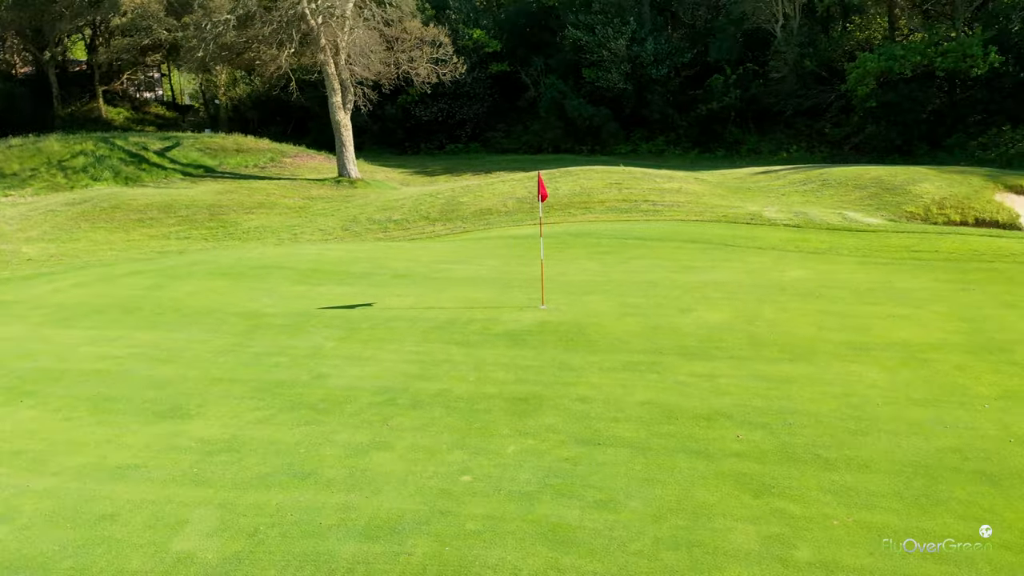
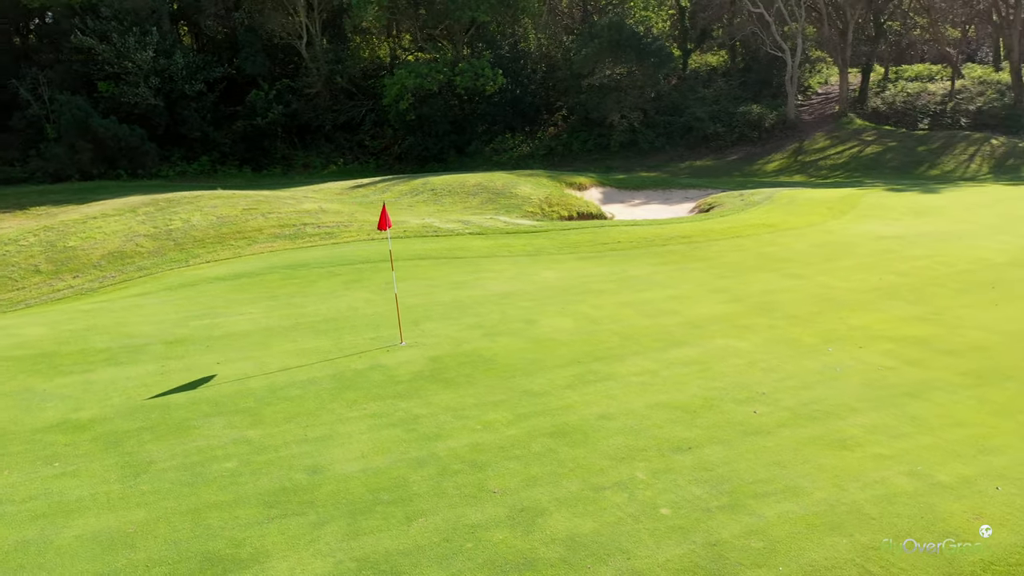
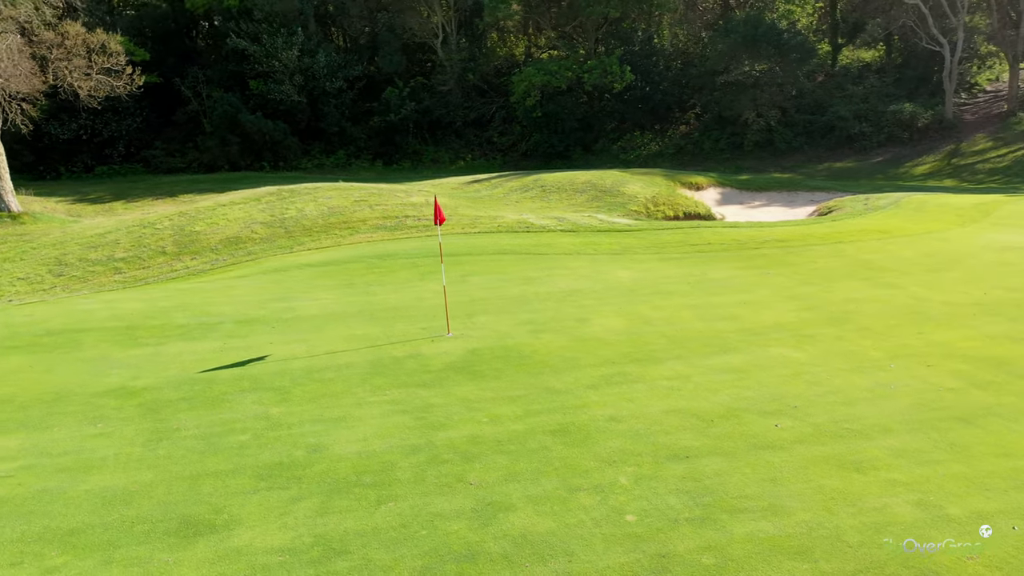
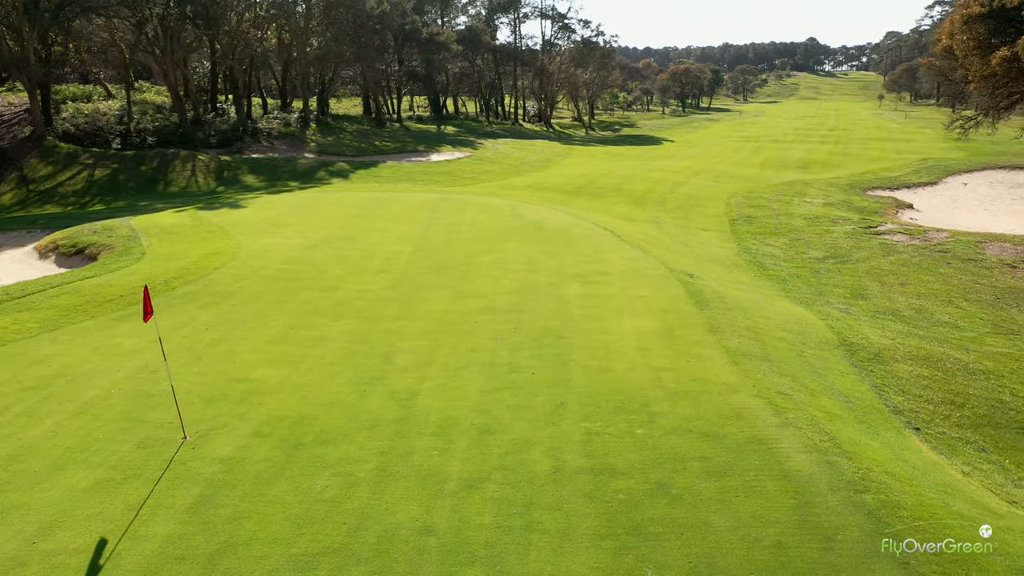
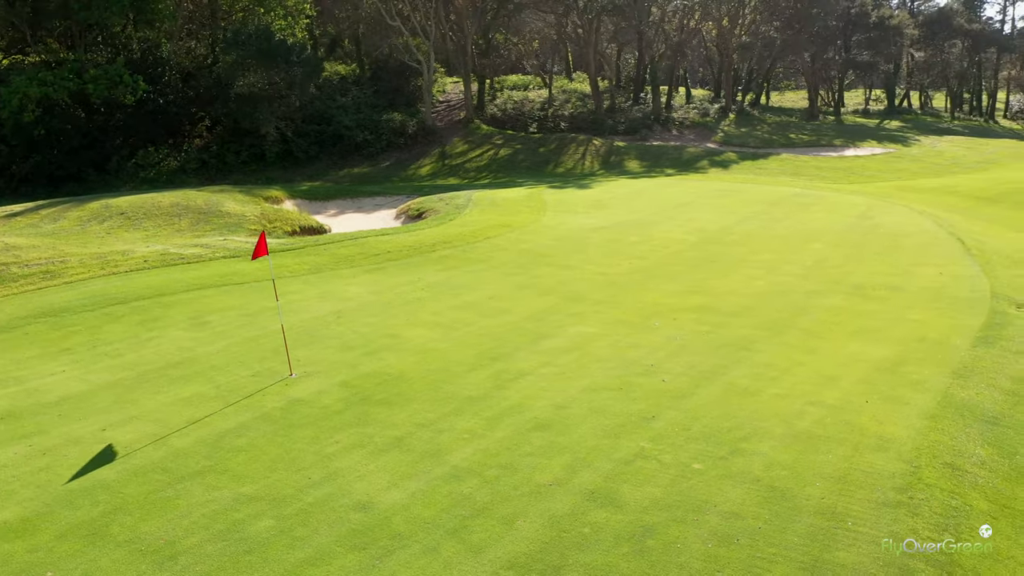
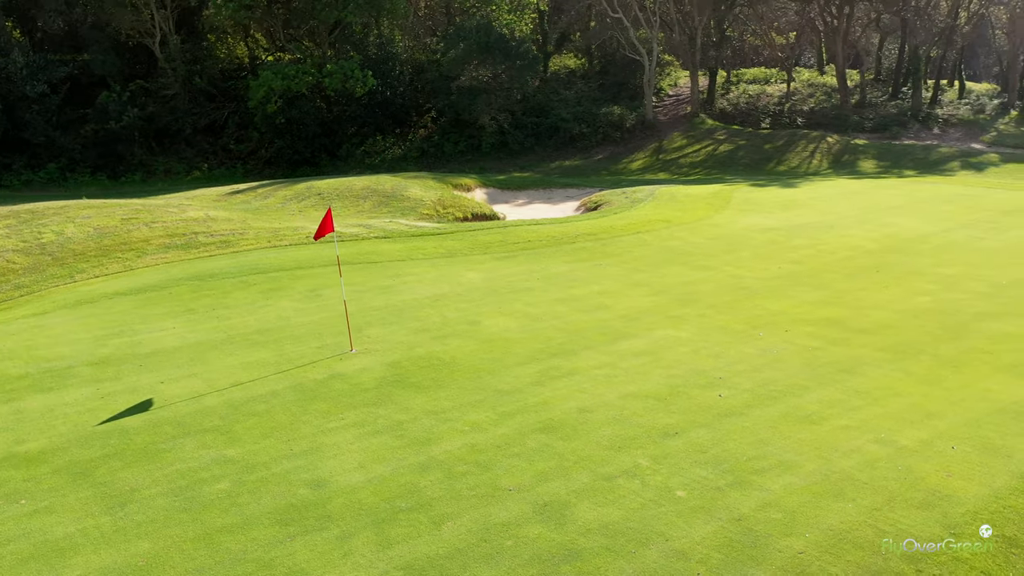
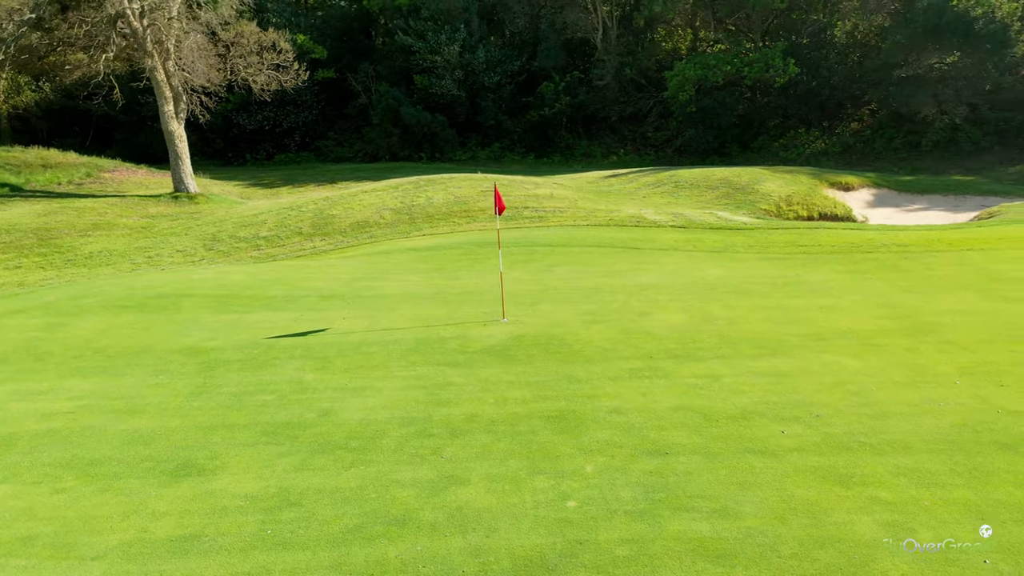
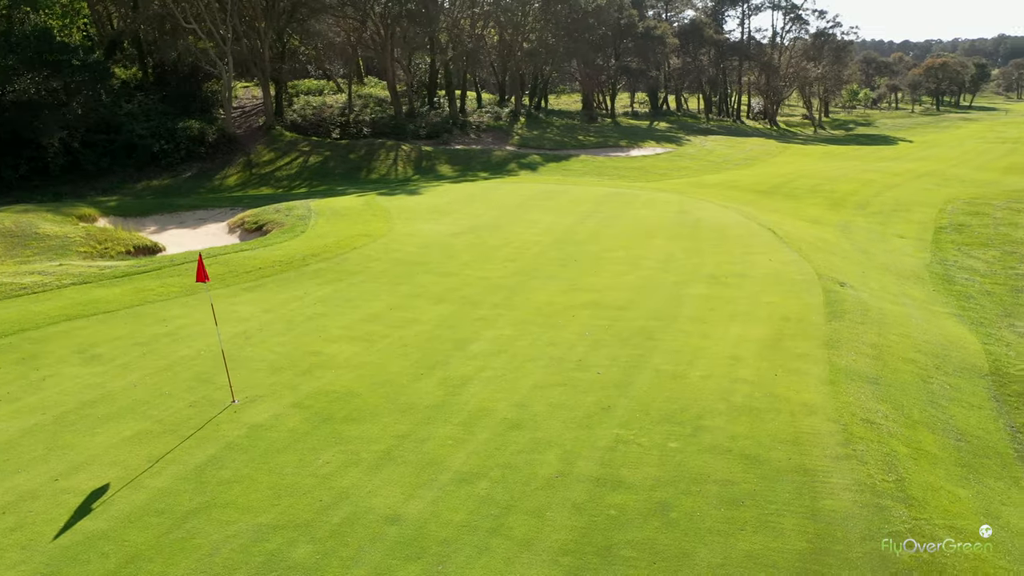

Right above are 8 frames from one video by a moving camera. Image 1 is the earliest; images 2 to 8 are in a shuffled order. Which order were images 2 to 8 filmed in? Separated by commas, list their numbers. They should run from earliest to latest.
7, 3, 2, 6, 5, 8, 4
